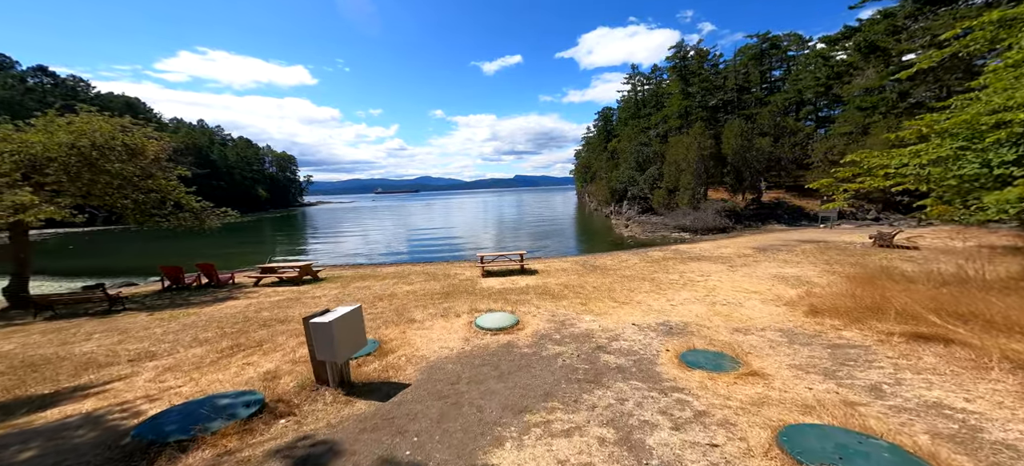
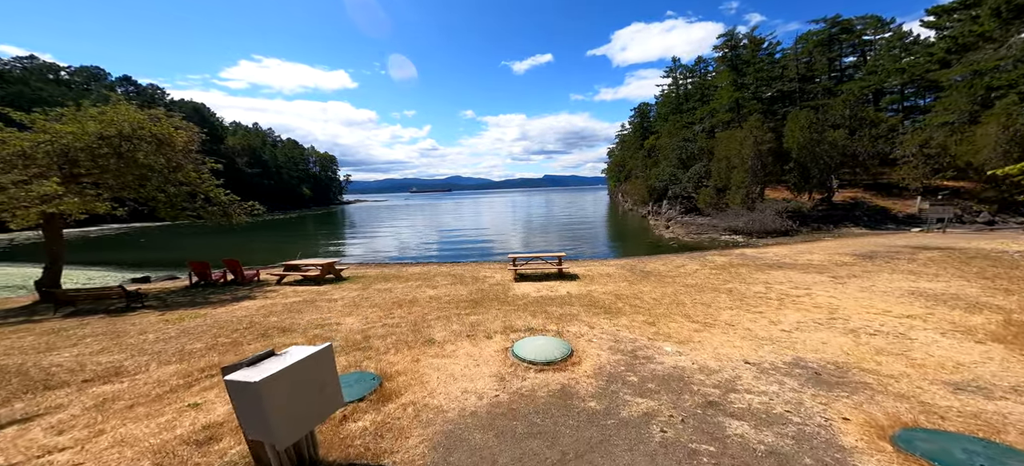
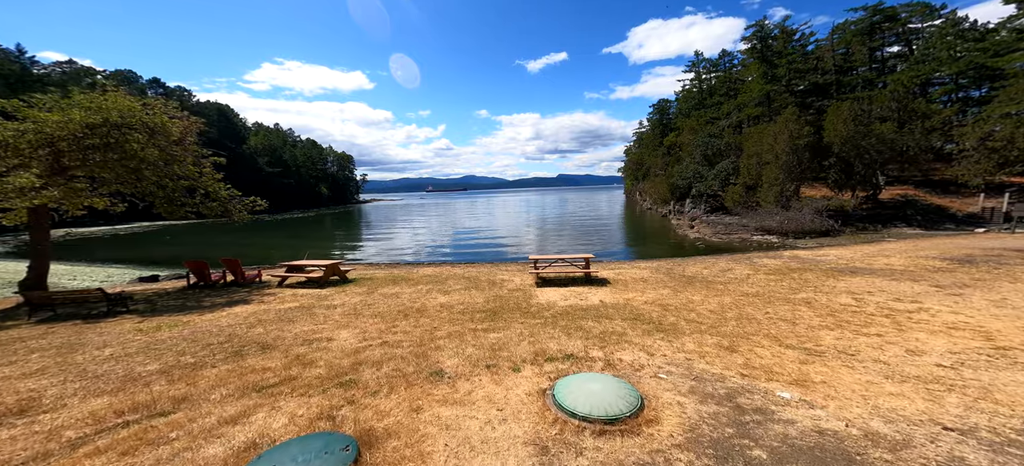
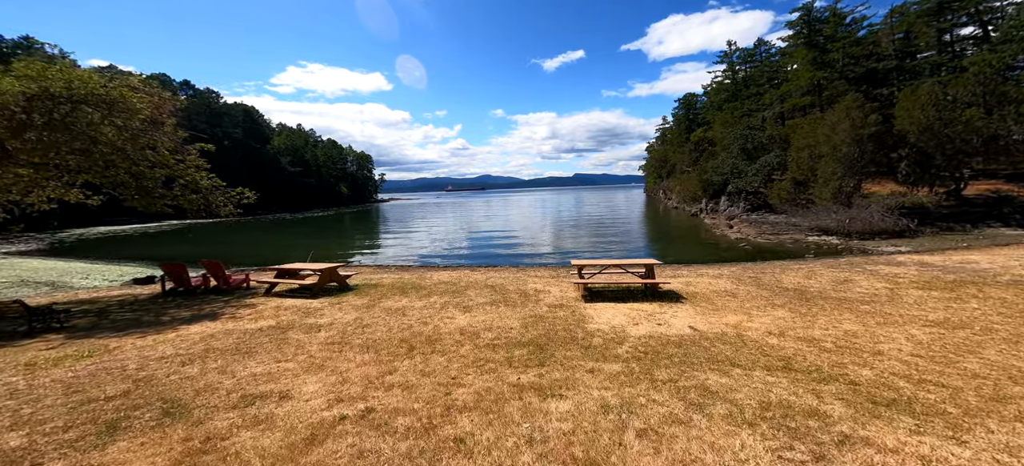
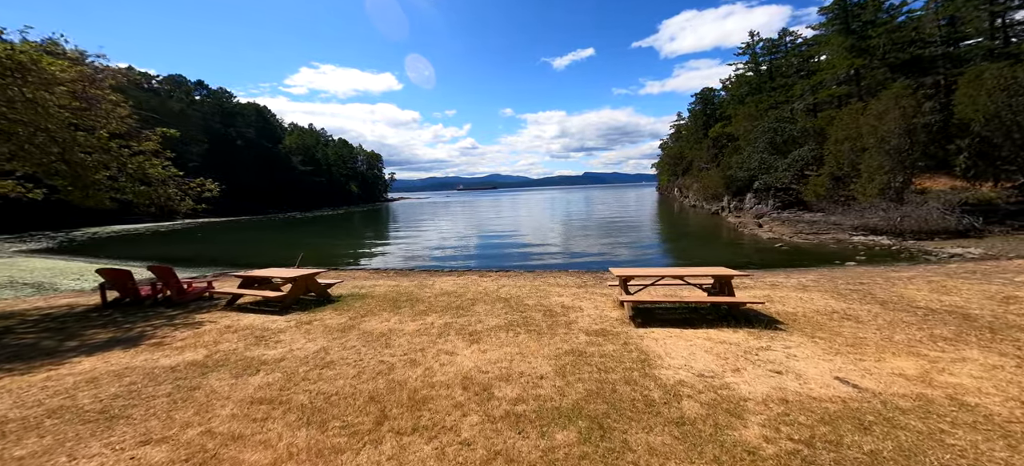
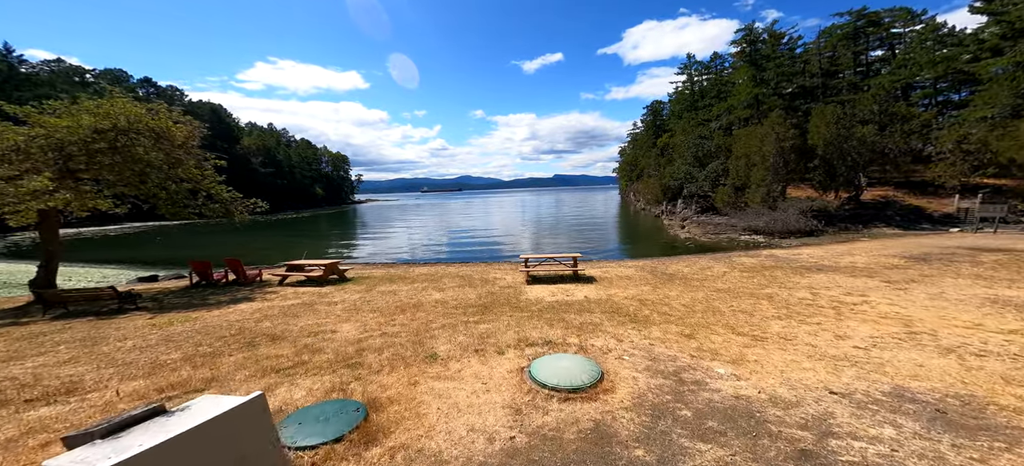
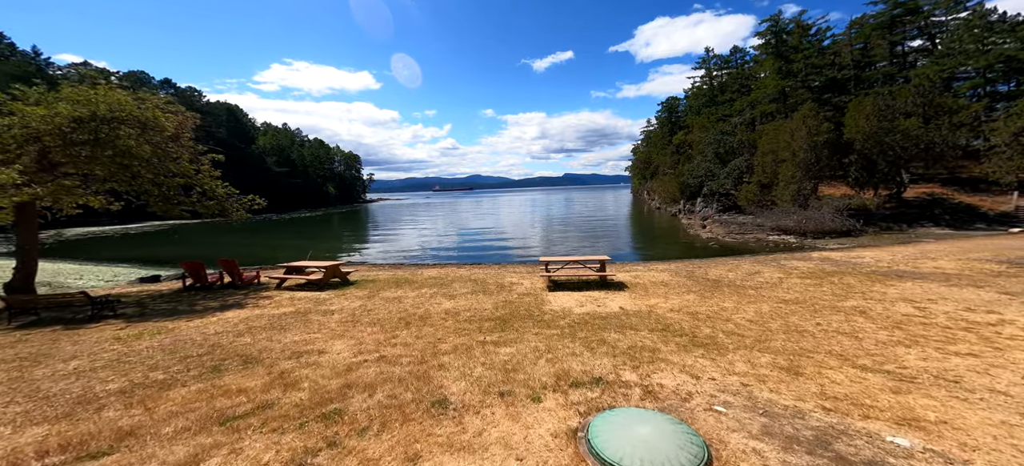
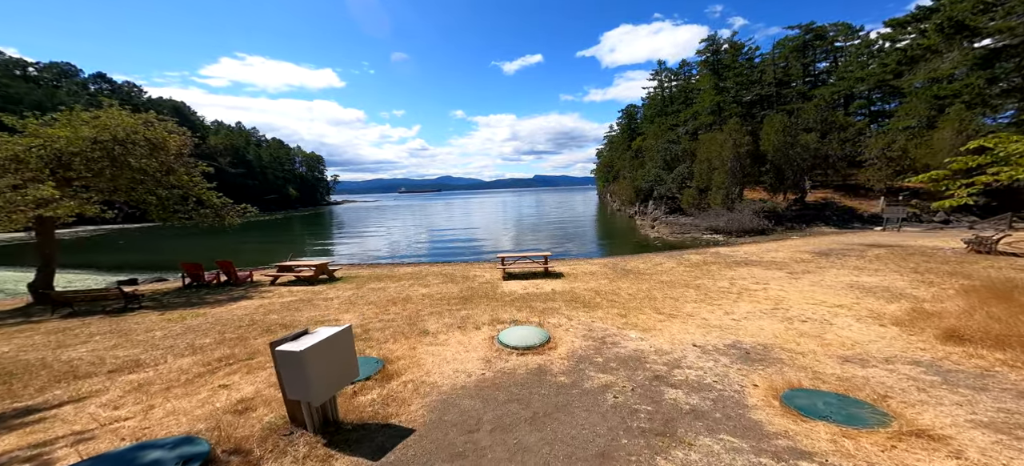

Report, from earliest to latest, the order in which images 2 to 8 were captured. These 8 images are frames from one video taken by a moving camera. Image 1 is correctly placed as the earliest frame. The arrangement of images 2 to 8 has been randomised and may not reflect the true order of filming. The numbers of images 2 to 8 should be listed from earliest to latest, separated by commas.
8, 2, 6, 3, 7, 4, 5
